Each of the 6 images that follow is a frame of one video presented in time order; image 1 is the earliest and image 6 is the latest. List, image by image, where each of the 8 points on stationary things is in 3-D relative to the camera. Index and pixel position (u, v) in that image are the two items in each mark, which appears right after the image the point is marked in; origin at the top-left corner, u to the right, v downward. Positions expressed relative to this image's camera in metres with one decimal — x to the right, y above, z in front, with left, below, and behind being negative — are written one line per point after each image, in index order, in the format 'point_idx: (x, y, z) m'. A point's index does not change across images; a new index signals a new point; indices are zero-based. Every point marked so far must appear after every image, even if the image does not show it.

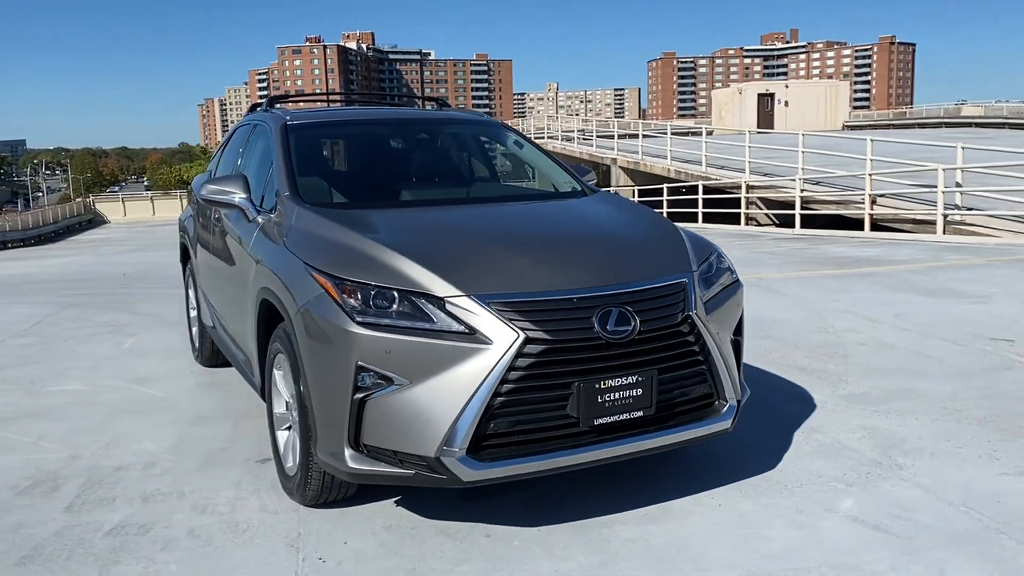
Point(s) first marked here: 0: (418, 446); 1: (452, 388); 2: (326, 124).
0: (-0.3, -0.5, +3.0) m
1: (-0.2, -0.3, +3.0) m
2: (-1.0, +0.9, +4.8) m
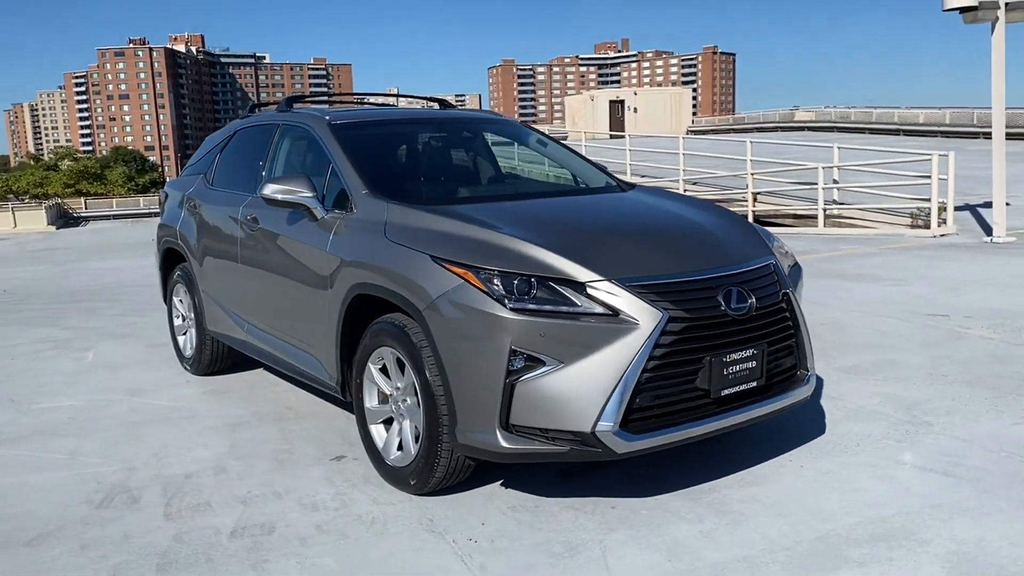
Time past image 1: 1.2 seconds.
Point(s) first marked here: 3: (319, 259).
0: (+0.2, -0.5, +3.2) m
1: (+0.3, -0.3, +3.2) m
2: (-0.8, +0.9, +4.8) m
3: (-0.9, +0.1, +4.2) m
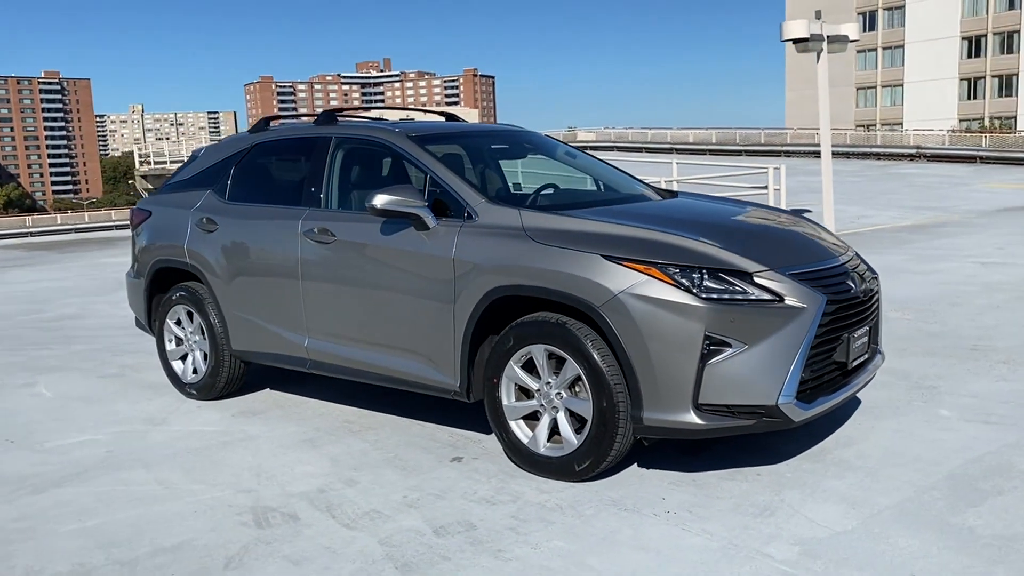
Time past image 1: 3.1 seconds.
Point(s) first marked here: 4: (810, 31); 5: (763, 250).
0: (+1.0, -0.4, +3.6) m
1: (+1.1, -0.2, +3.6) m
2: (-0.4, +0.8, +4.9) m
3: (-0.4, +0.1, +4.3) m
4: (+4.1, +3.5, +12.2) m
5: (+1.1, +0.2, +3.8) m
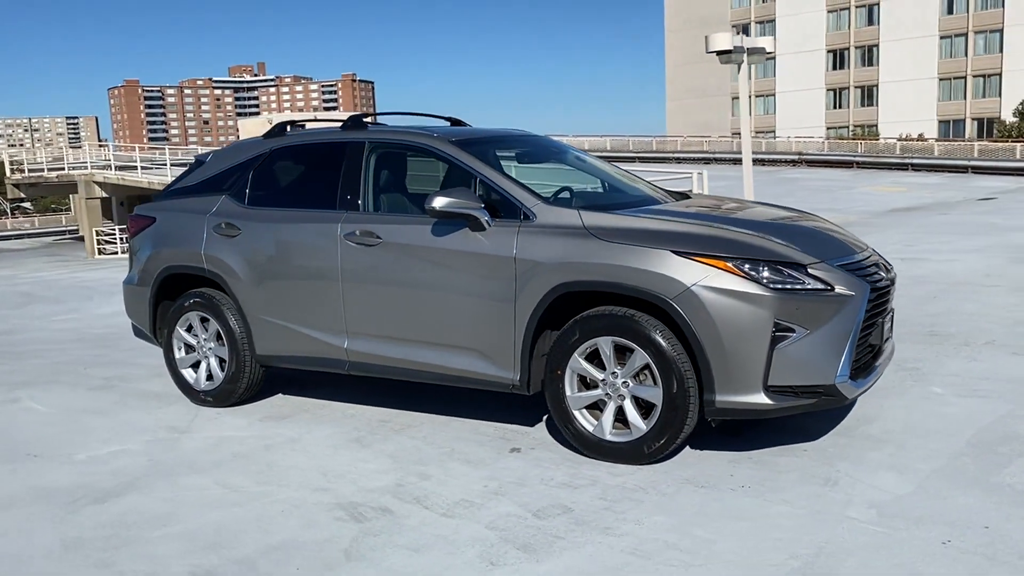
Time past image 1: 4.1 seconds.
0: (+1.4, -0.4, +3.9) m
1: (+1.5, -0.2, +4.0) m
2: (-0.3, +0.8, +5.1) m
3: (-0.1, +0.1, +4.4) m
4: (+3.2, +3.6, +12.9) m
5: (+1.4, +0.2, +4.2) m
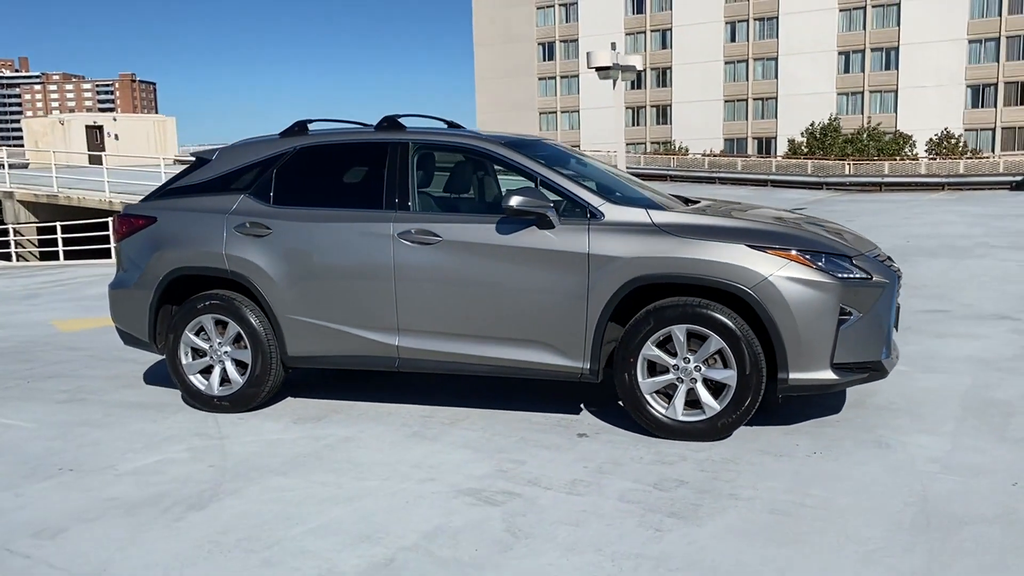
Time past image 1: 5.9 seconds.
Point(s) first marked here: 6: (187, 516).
0: (+1.8, -0.3, +4.5) m
1: (+1.9, -0.1, +4.6) m
2: (0.0, +0.9, +5.3) m
3: (+0.3, +0.1, +4.7) m
4: (+1.5, +3.5, +13.8) m
5: (+1.8, +0.3, +4.8) m
6: (-1.4, -1.0, +3.9) m
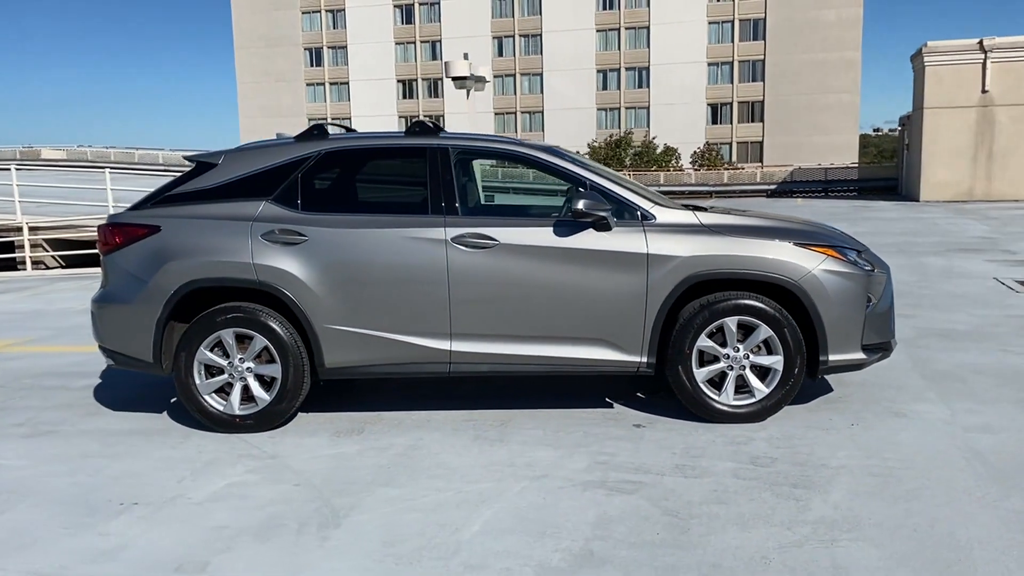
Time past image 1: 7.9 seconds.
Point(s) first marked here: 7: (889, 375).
0: (+2.2, -0.3, +5.2) m
1: (+2.2, -0.1, +5.3) m
2: (+0.1, +0.9, +5.5) m
3: (+0.6, +0.2, +5.0) m
4: (-0.7, +3.5, +14.0) m
5: (+2.0, +0.3, +5.5) m
6: (-0.8, -1.0, +3.7) m
7: (+2.6, -0.6, +6.1) m
